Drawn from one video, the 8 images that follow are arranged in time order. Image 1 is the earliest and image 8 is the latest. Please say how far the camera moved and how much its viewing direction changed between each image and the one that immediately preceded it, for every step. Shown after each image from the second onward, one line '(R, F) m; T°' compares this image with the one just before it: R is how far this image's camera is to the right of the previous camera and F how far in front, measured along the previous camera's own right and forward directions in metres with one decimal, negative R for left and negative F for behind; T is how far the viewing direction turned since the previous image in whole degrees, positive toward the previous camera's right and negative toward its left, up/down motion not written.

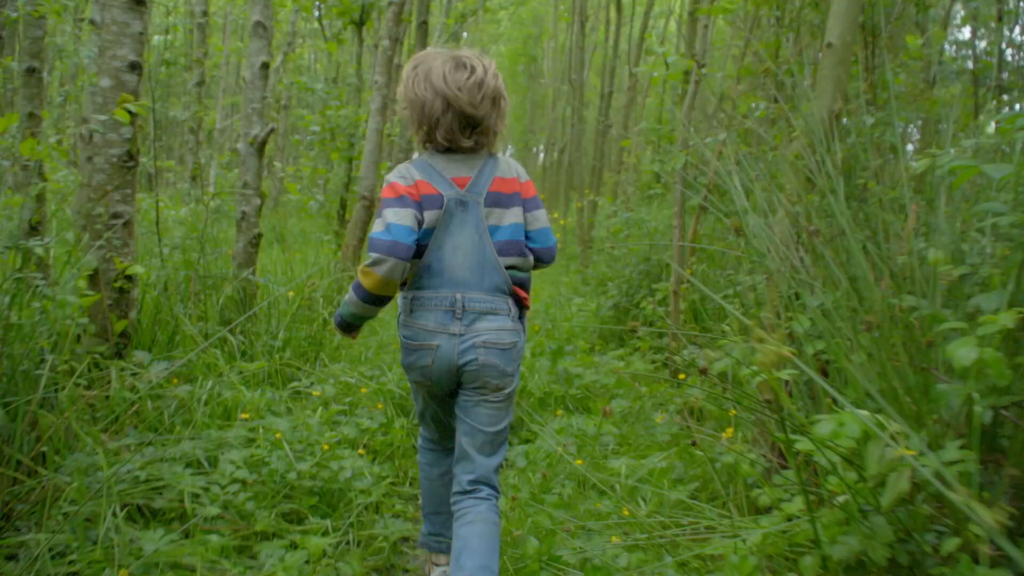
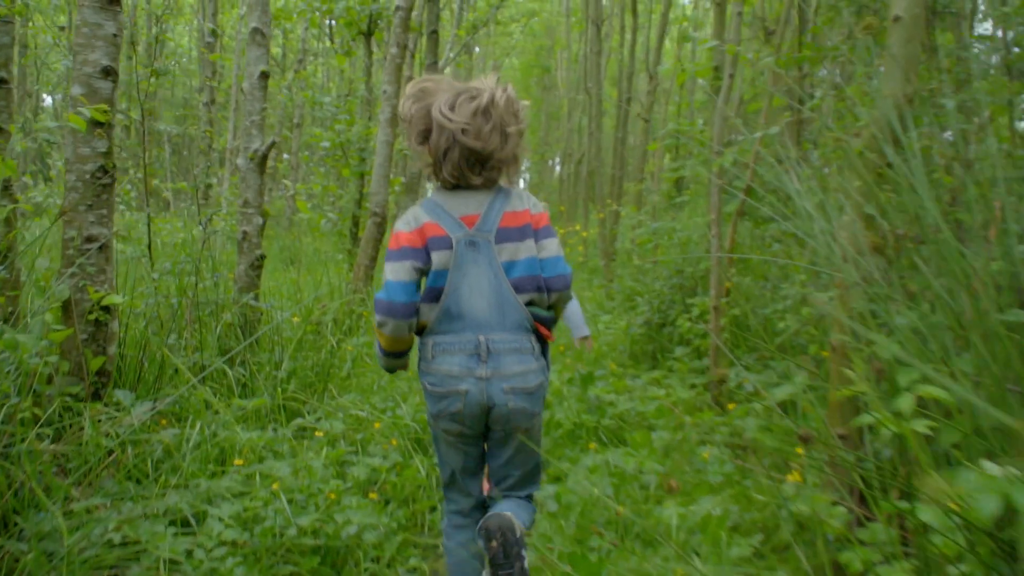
(0.0, +0.4) m; -1°
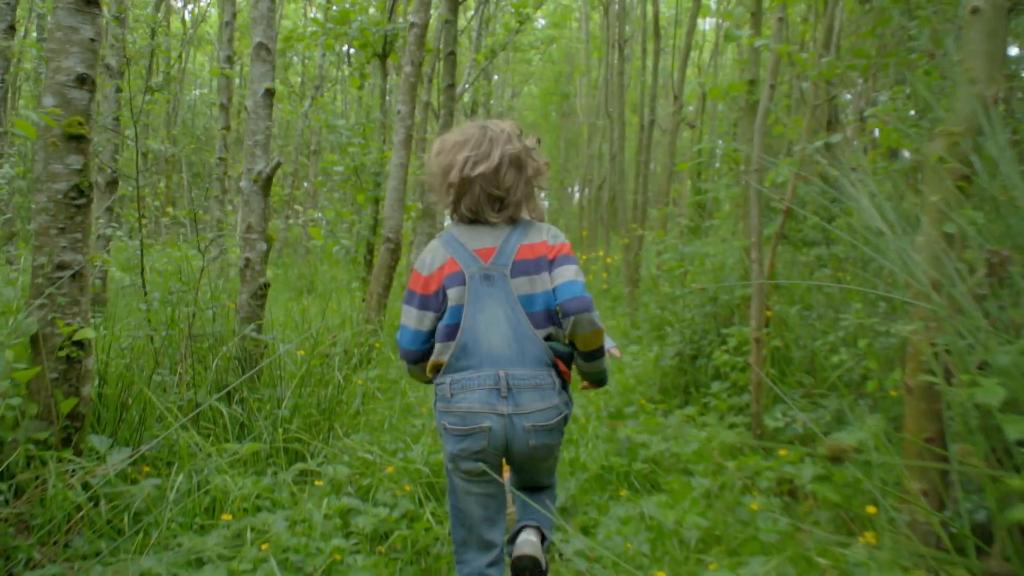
(0.0, +0.4) m; -1°
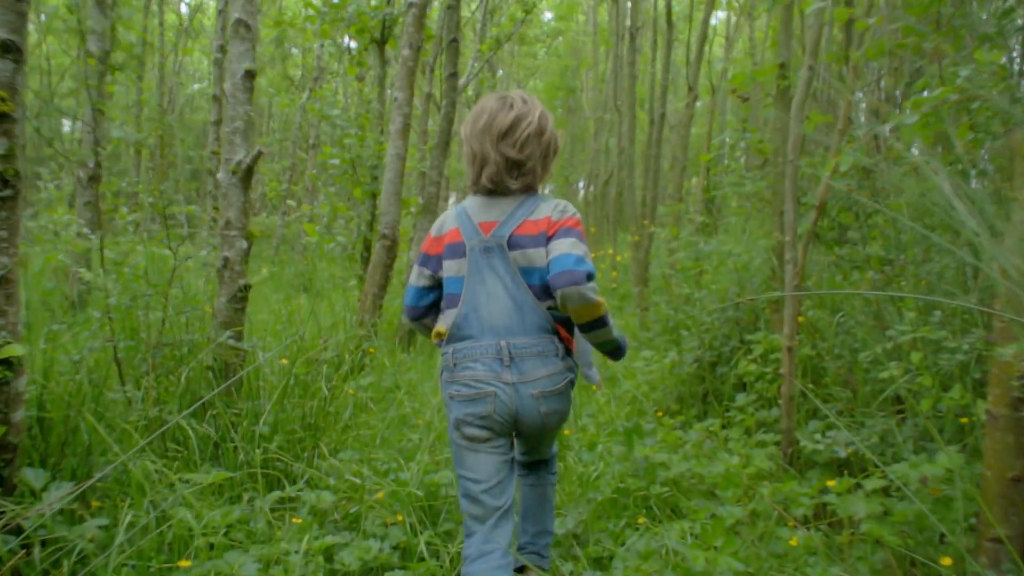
(0.0, +0.4) m; 0°
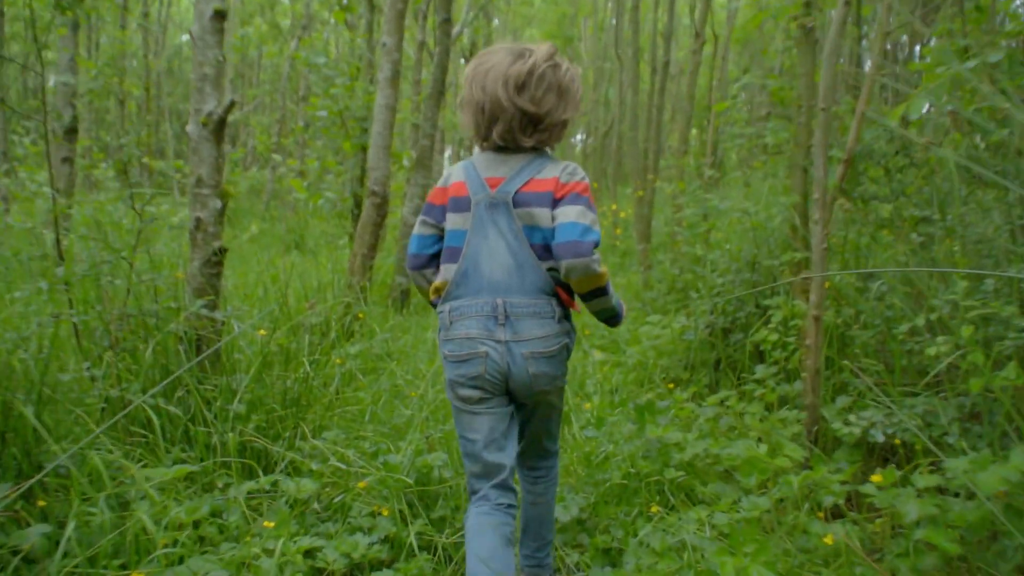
(0.0, +0.4) m; 0°
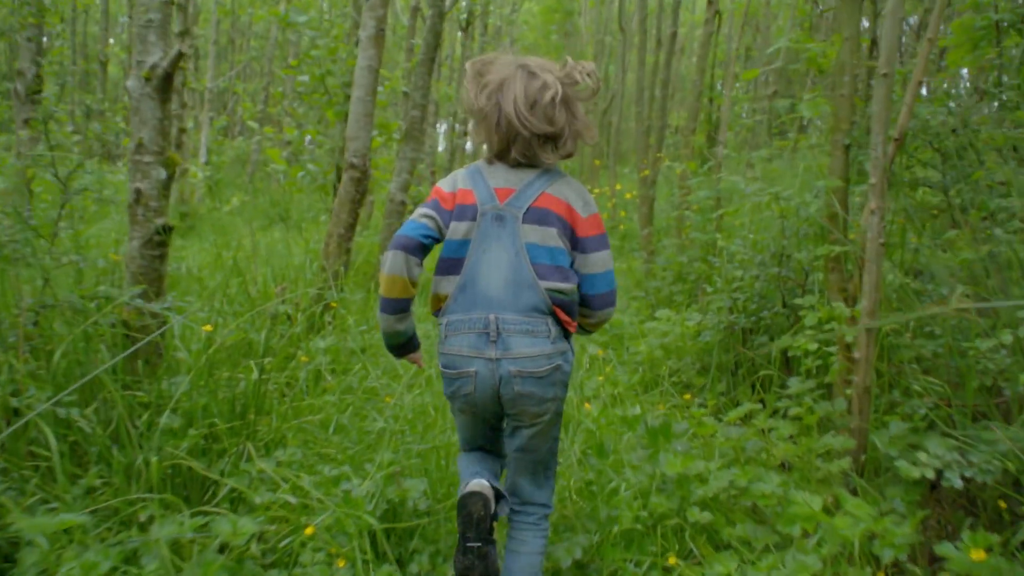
(0.0, +0.6) m; +1°
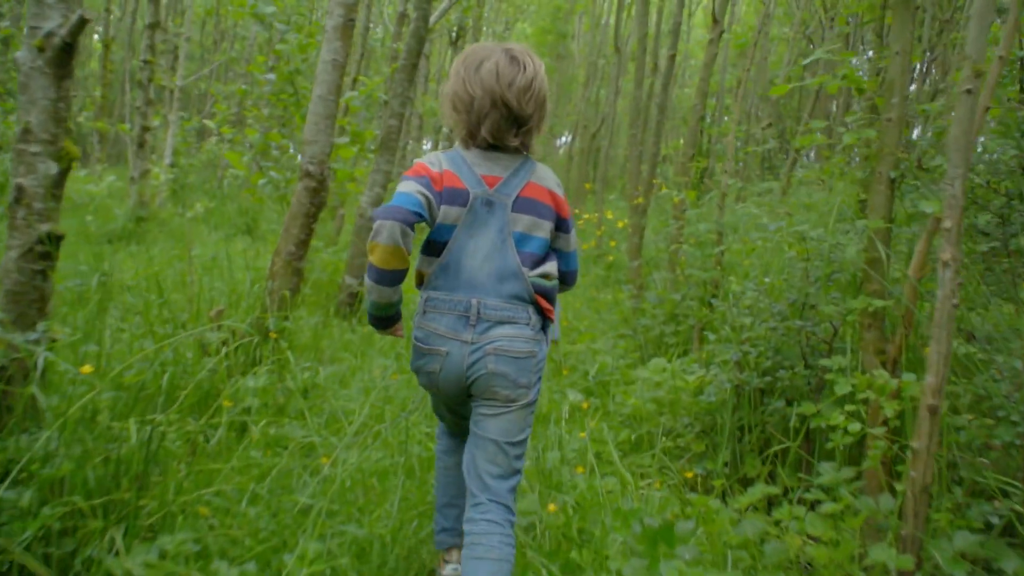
(0.0, +0.7) m; +1°
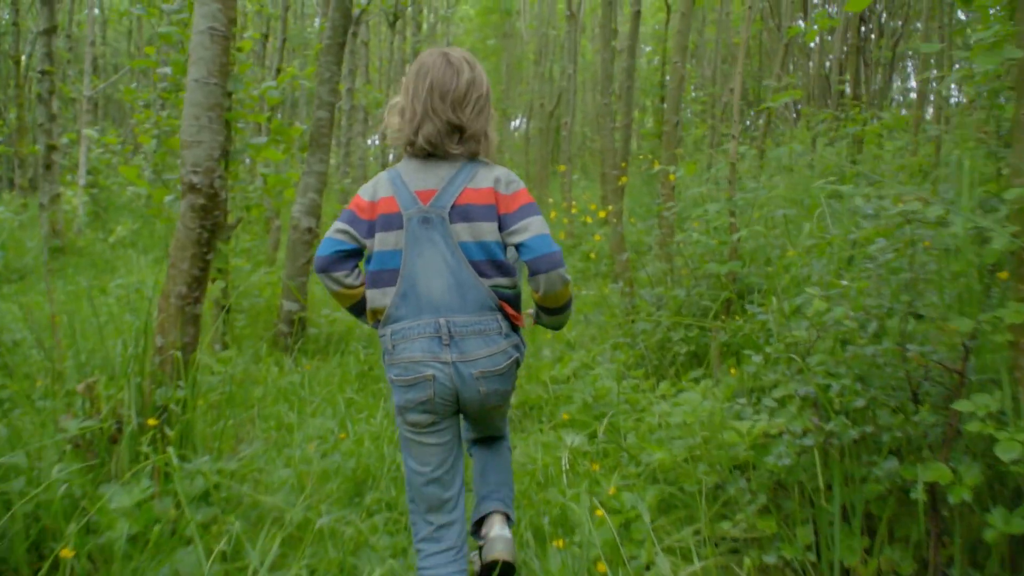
(0.0, +1.1) m; +2°
